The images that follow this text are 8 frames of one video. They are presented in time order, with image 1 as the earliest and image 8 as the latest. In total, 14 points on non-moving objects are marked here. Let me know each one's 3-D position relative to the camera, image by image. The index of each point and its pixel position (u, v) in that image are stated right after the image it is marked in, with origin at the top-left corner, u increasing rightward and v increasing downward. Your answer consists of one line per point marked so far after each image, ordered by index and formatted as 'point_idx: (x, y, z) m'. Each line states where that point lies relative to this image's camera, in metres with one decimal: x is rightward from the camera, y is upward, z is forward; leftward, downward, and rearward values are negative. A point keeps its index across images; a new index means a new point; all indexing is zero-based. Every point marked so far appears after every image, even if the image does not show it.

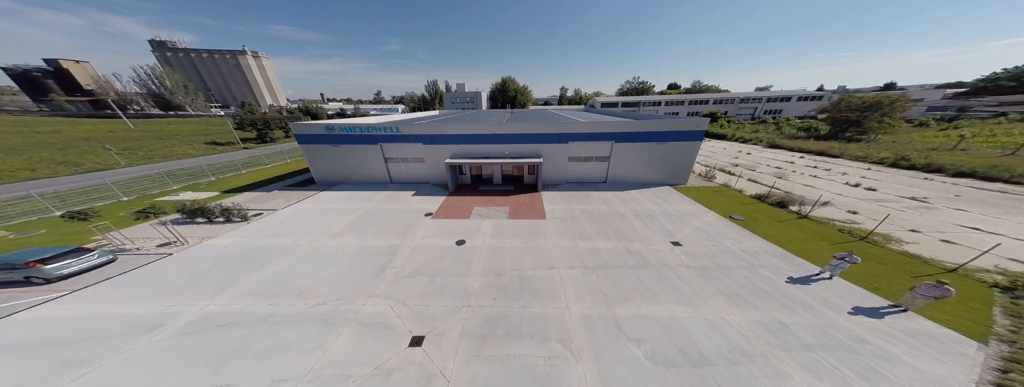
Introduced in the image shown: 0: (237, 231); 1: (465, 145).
0: (-7.8, -1.0, +6.1) m
1: (-2.1, +2.2, +9.6) m
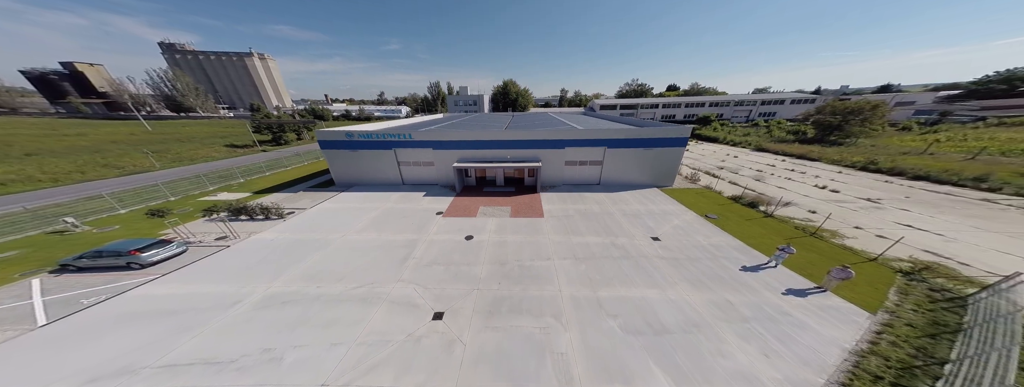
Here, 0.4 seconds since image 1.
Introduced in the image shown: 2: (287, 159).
0: (-7.7, -1.1, +7.1) m
1: (-2.0, +2.1, +10.6) m
2: (-15.1, +2.4, +14.5) m
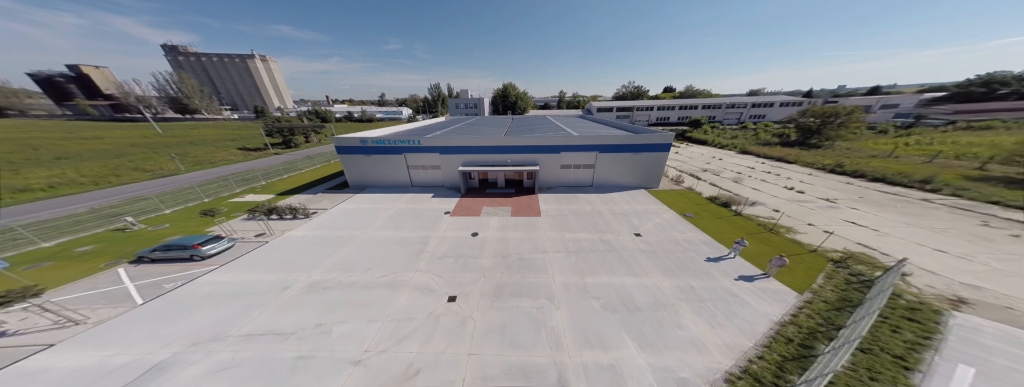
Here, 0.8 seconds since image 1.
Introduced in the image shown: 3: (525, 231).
0: (-7.7, -1.2, +8.1) m
1: (-2.0, +2.1, +11.5) m
2: (-15.1, +2.3, +15.4) m
3: (+0.5, -1.4, +8.4) m
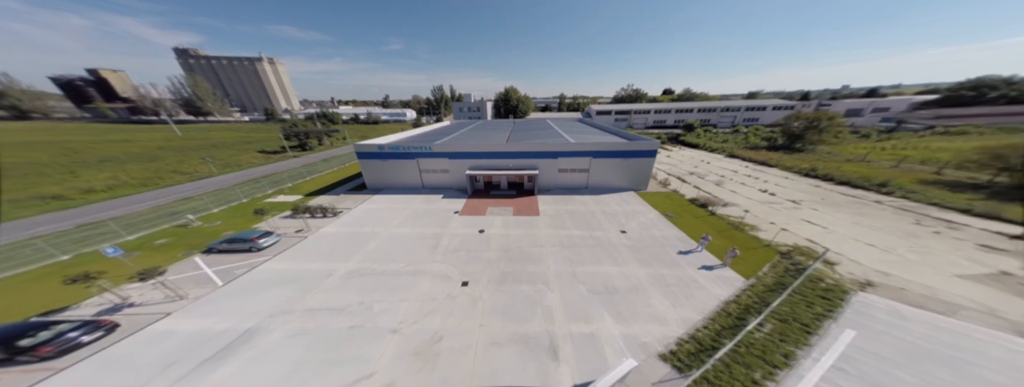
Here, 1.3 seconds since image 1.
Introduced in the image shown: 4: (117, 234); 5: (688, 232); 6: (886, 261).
0: (-7.6, -1.3, +9.3) m
1: (-1.9, +2.0, +12.8) m
2: (-14.9, +2.2, +16.7) m
3: (+0.6, -1.5, +9.7) m
4: (-13.8, -1.3, +7.5) m
5: (+6.9, -1.5, +8.5) m
6: (+10.8, -2.0, +6.2) m
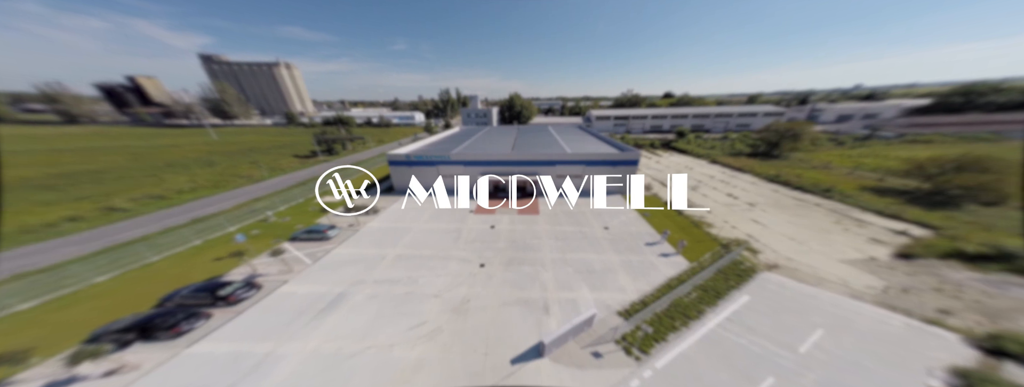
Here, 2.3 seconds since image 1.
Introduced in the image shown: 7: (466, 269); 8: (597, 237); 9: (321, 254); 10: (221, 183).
0: (-7.3, -1.4, +11.8) m
1: (-1.6, +1.8, +15.1) m
2: (-14.5, +2.2, +19.3) m
3: (+0.9, -1.7, +12.0) m
4: (-13.5, -1.5, +10.1) m
5: (+7.2, -1.7, +10.7) m
6: (+11.0, -2.2, +8.4) m
7: (-1.9, -3.1, +9.0) m
8: (+4.2, -2.2, +10.7) m
9: (-7.9, -2.5, +9.0) m
10: (-20.6, +0.7, +15.2) m
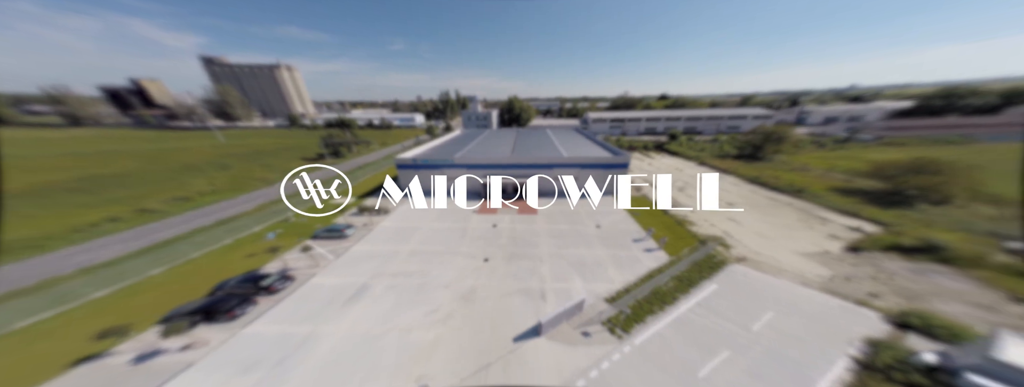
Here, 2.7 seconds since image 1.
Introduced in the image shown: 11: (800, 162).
0: (-7.3, -1.5, +12.8) m
1: (-1.6, +1.7, +16.1) m
2: (-14.6, +2.1, +20.2) m
3: (+0.9, -1.8, +13.0) m
4: (-13.5, -1.6, +11.1) m
5: (+7.2, -1.8, +11.8) m
6: (+11.0, -2.3, +9.5) m
7: (-1.9, -3.2, +10.0) m
8: (+4.2, -2.2, +11.8) m
9: (-7.9, -2.6, +10.0) m
10: (-20.6, +0.6, +16.2) m
11: (+22.9, +2.4, +17.2) m
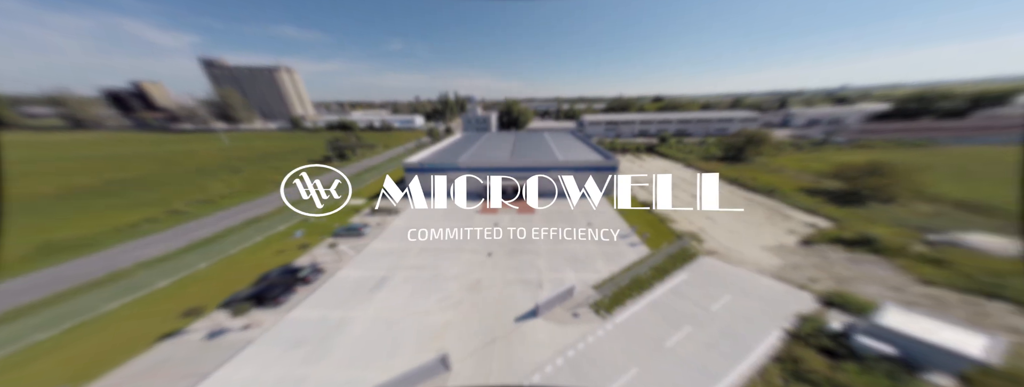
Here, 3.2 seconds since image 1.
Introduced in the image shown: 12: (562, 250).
0: (-7.4, -1.7, +14.0) m
1: (-1.6, +1.6, +17.4) m
2: (-14.7, +1.9, +21.4) m
3: (+0.9, -1.9, +14.3) m
4: (-13.5, -1.8, +12.3) m
5: (+7.2, -1.9, +13.2) m
6: (+11.1, -2.4, +10.9) m
7: (-1.8, -3.4, +11.3) m
8: (+4.2, -2.3, +13.1) m
9: (-7.9, -2.8, +11.2) m
10: (-20.7, +0.4, +17.3) m
11: (+22.8, +2.5, +18.7) m
12: (+2.6, -3.1, +11.7) m
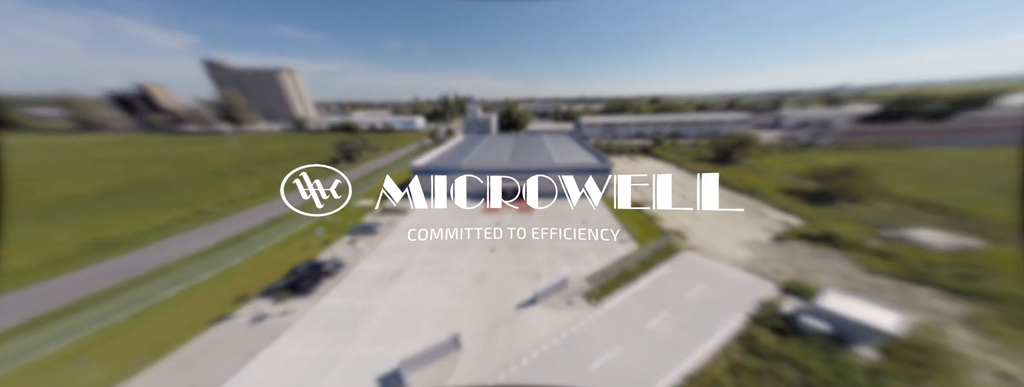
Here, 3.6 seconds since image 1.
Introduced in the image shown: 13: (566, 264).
0: (-7.3, -1.8, +15.1) m
1: (-1.6, +1.6, +18.5) m
2: (-14.6, +1.9, +22.4) m
3: (+0.9, -2.0, +15.4) m
4: (-13.5, -1.9, +13.3) m
5: (+7.3, -1.9, +14.3) m
6: (+11.1, -2.4, +12.0) m
7: (-1.8, -3.5, +12.4) m
8: (+4.3, -2.4, +14.2) m
9: (-7.8, -2.9, +12.3) m
10: (-20.6, +0.3, +18.3) m
11: (+22.8, +2.4, +19.8) m
12: (+2.7, -3.2, +12.8) m
13: (+2.0, -3.9, +11.1) m
